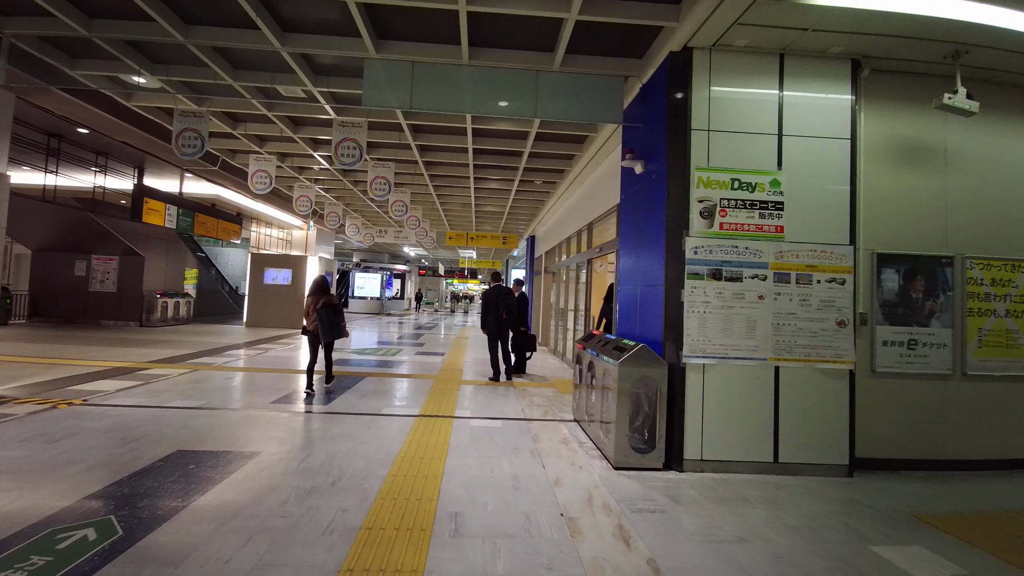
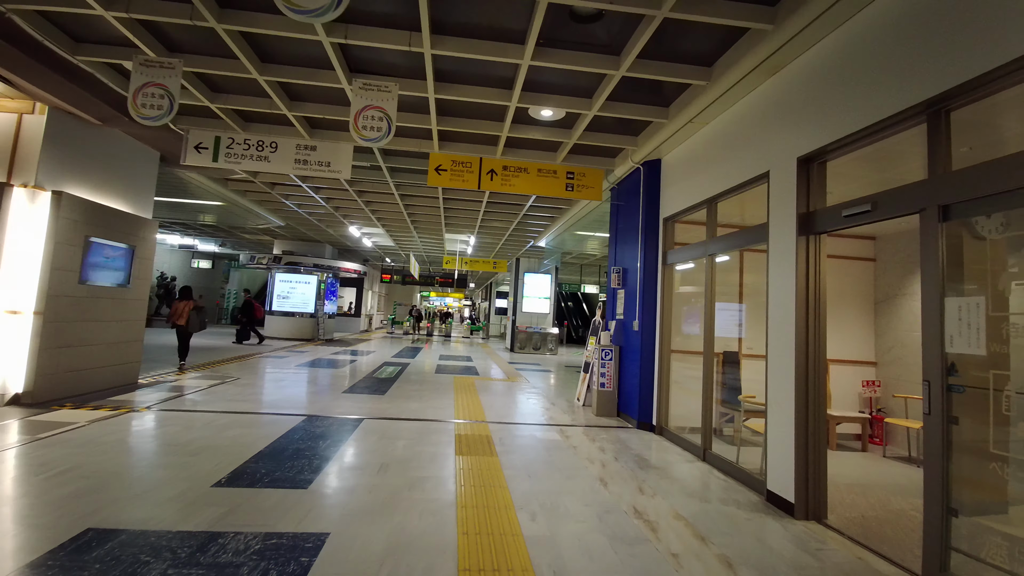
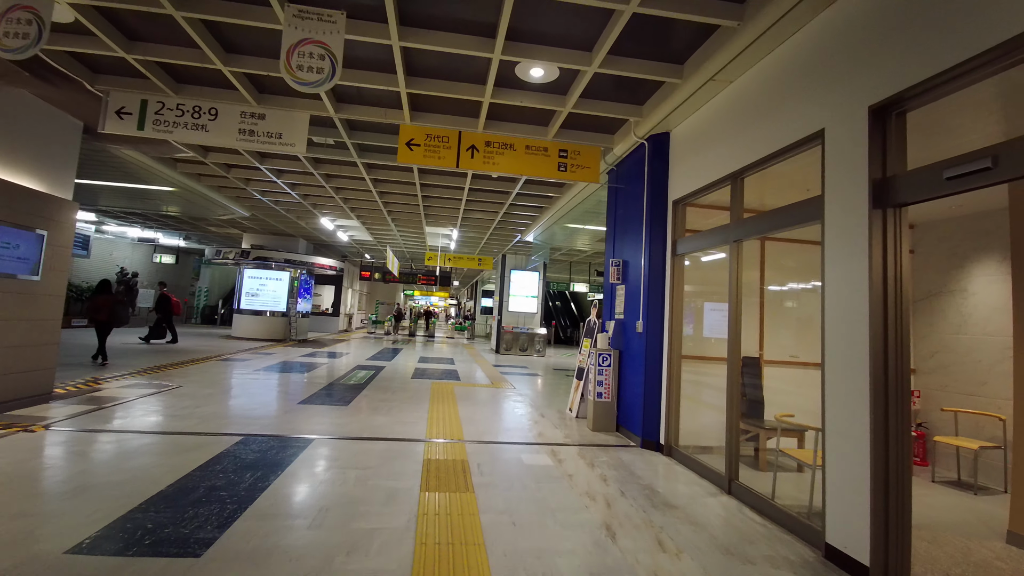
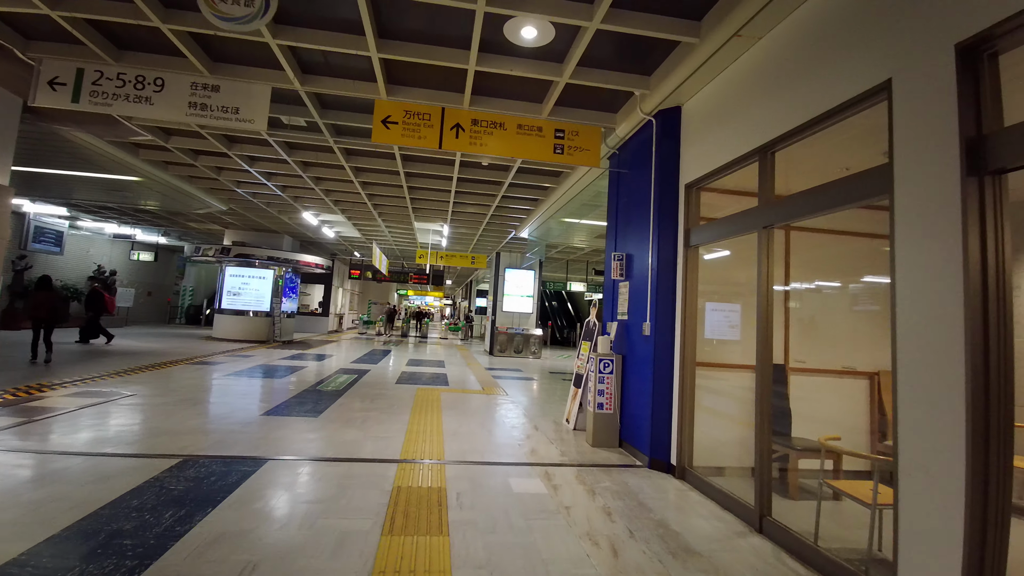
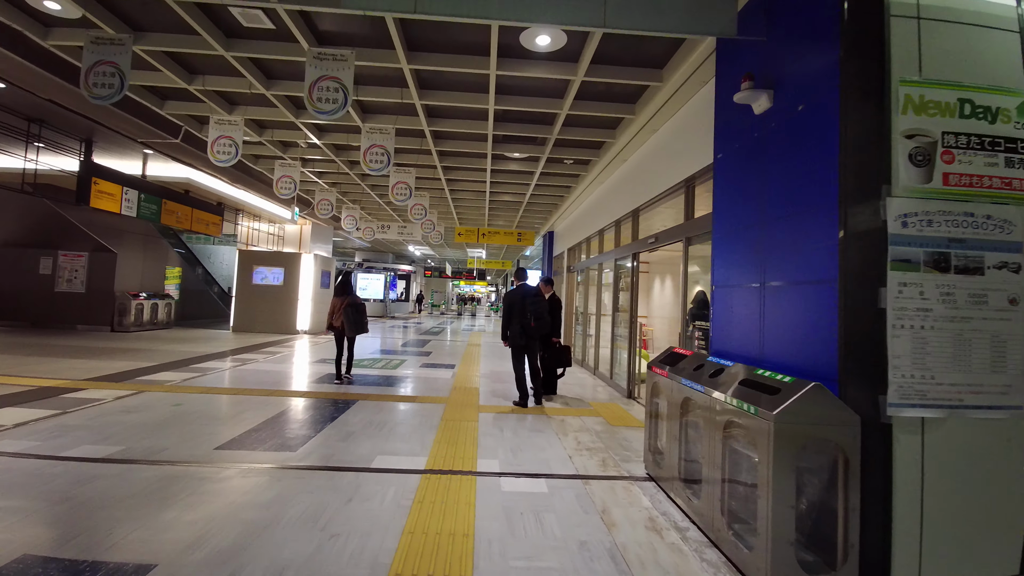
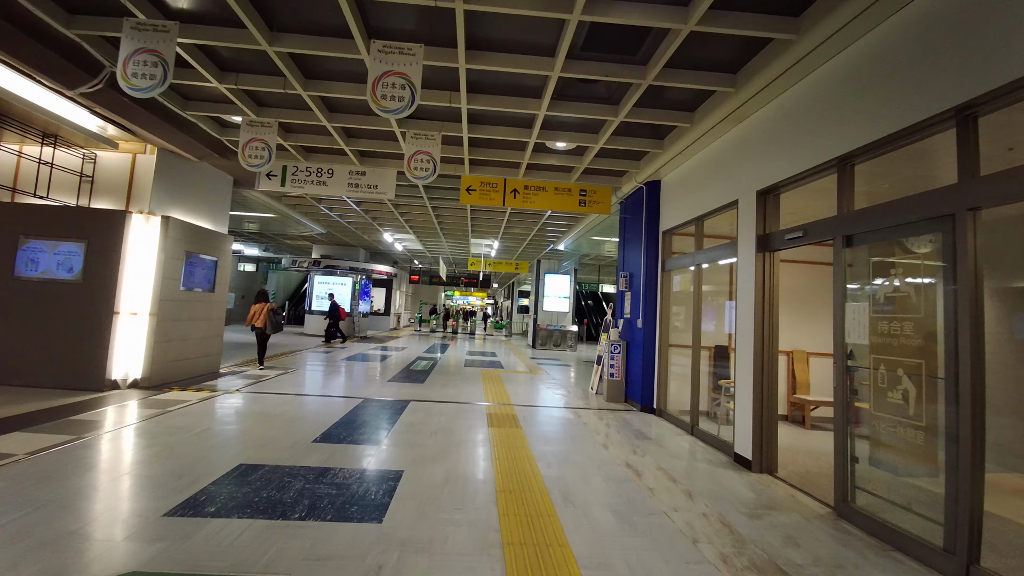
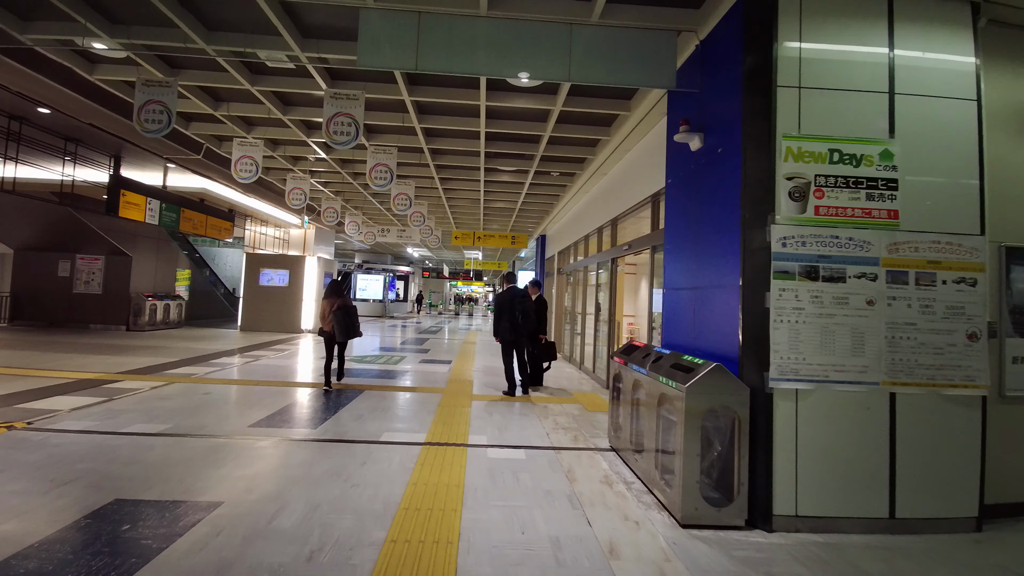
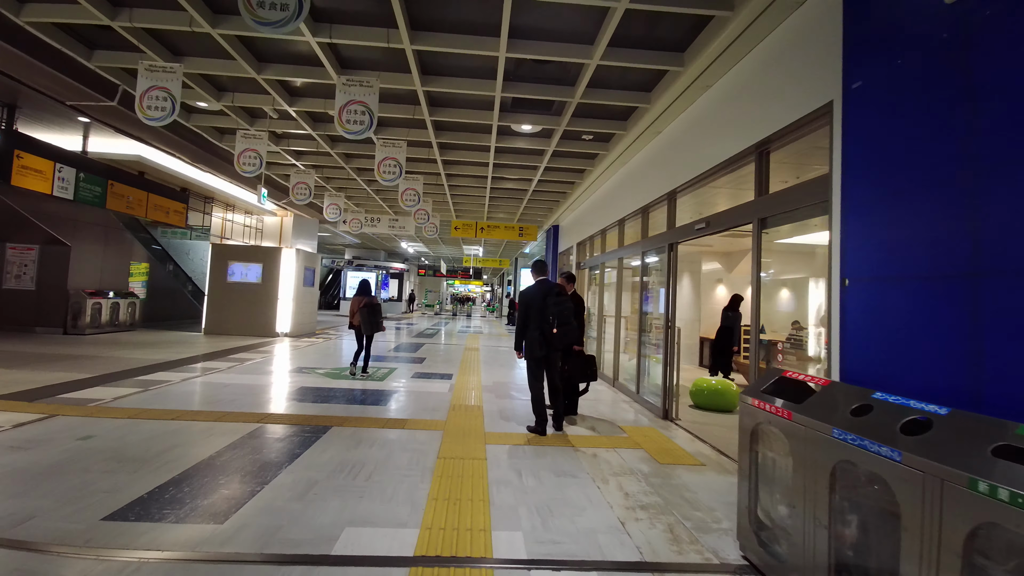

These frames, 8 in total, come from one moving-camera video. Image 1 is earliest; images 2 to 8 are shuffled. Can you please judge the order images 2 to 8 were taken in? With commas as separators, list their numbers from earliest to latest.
7, 5, 8, 6, 2, 3, 4
